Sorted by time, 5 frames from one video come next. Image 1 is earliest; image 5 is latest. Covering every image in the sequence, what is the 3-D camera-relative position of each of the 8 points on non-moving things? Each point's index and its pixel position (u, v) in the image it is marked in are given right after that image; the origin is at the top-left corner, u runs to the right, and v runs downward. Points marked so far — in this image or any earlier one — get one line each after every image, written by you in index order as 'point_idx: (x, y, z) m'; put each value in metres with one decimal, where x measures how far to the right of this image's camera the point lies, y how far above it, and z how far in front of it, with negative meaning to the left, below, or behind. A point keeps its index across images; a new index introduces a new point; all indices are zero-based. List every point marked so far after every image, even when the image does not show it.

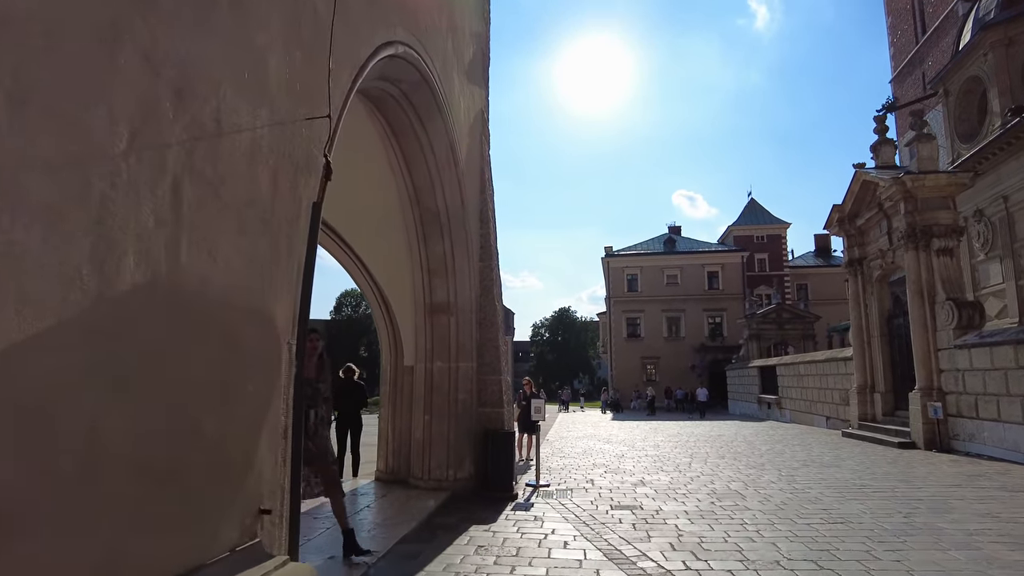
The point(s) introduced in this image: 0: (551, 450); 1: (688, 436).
0: (+1.0, -3.7, +15.3) m
1: (+5.1, -4.3, +18.9) m
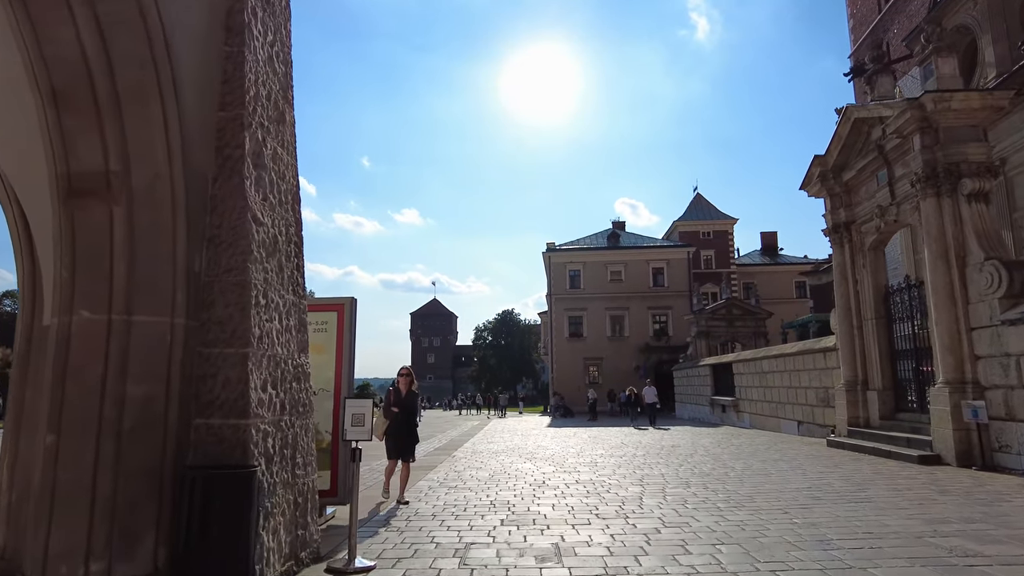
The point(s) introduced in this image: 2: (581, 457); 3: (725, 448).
0: (-0.9, -3.0, +10.9) m
1: (+2.8, -3.6, +14.9) m
2: (+1.4, -3.4, +13.2) m
3: (+4.7, -3.6, +14.7) m
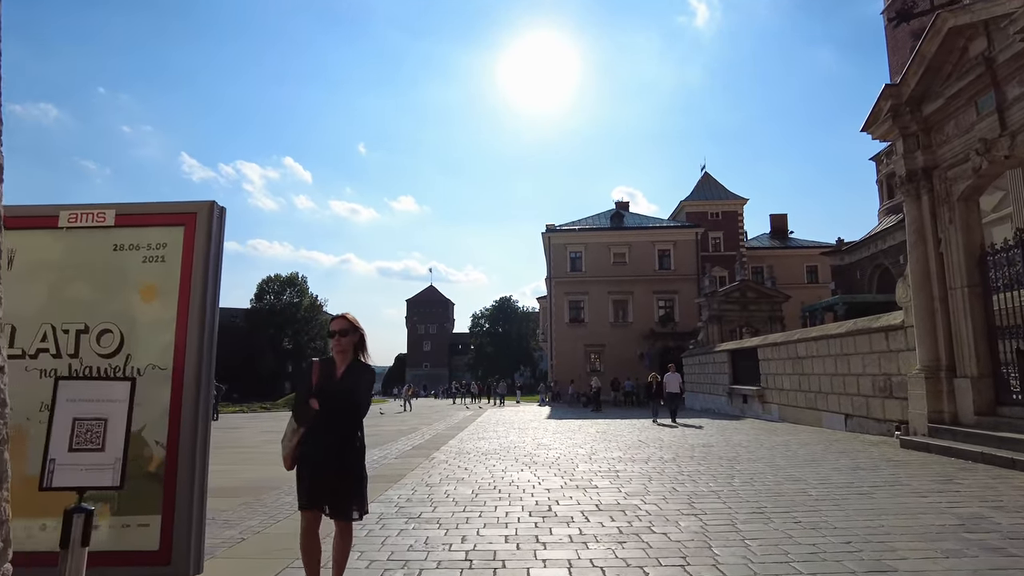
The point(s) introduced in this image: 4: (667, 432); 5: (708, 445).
0: (-1.0, -2.4, +8.0) m
1: (+2.7, -2.9, +12.0) m
2: (+1.3, -2.7, +10.3) m
3: (+4.6, -2.9, +11.8) m
4: (+3.5, -3.2, +14.9) m
5: (+3.8, -3.0, +12.7) m
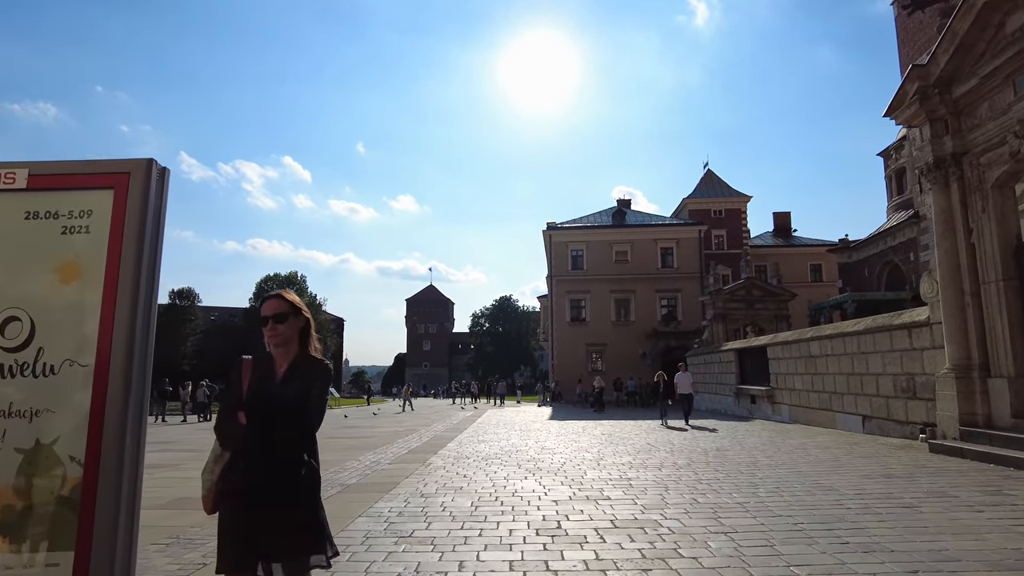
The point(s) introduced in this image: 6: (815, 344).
0: (-1.0, -2.3, +7.2) m
1: (+2.7, -2.8, +11.2) m
2: (+1.3, -2.6, +9.6) m
3: (+4.6, -2.8, +11.1) m
4: (+3.5, -3.1, +14.2) m
5: (+3.8, -2.9, +12.0) m
6: (+8.2, -1.5, +17.8) m
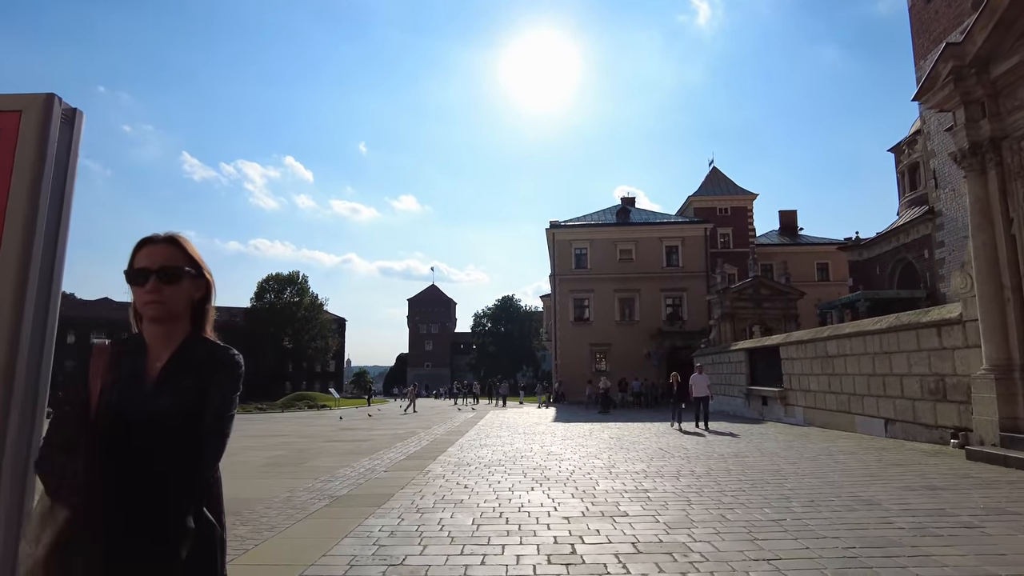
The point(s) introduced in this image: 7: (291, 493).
0: (-0.9, -2.2, +6.5) m
1: (+2.8, -2.8, +10.5) m
2: (+1.4, -2.5, +8.8) m
3: (+4.7, -2.7, +10.3) m
4: (+3.6, -3.1, +13.4) m
5: (+3.9, -2.8, +11.2) m
6: (+8.3, -1.4, +17.0) m
7: (-2.7, -2.5, +7.8) m
